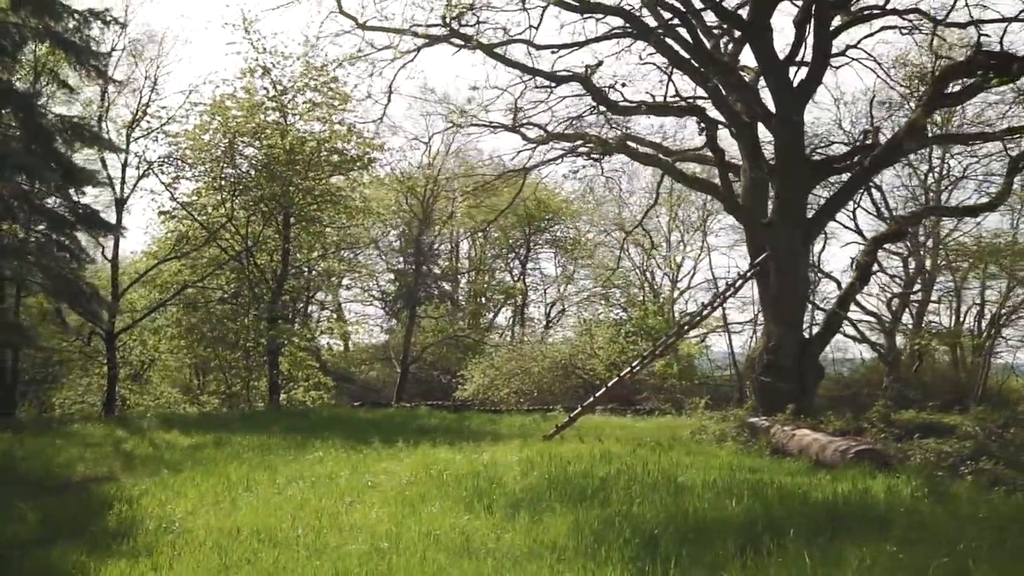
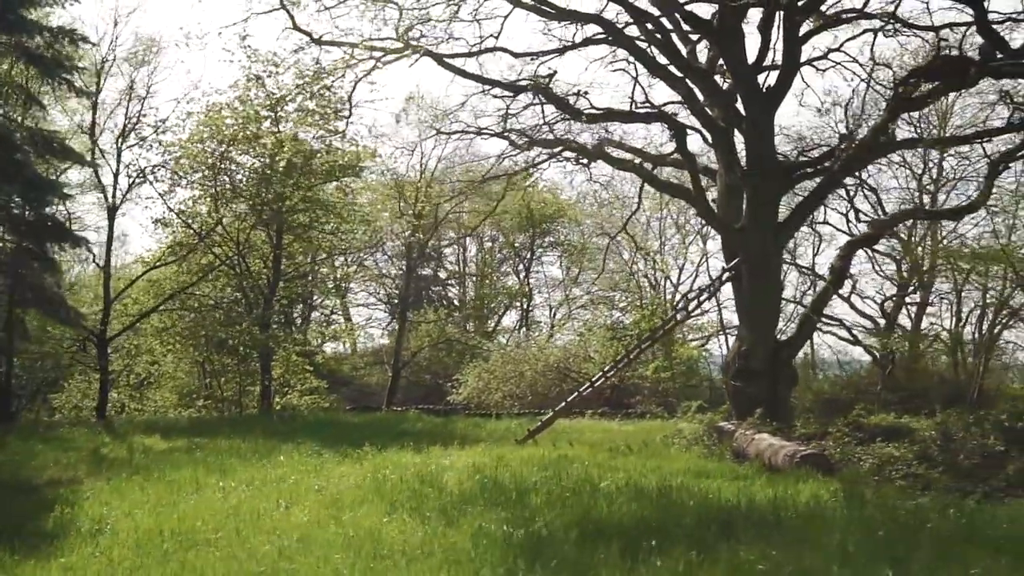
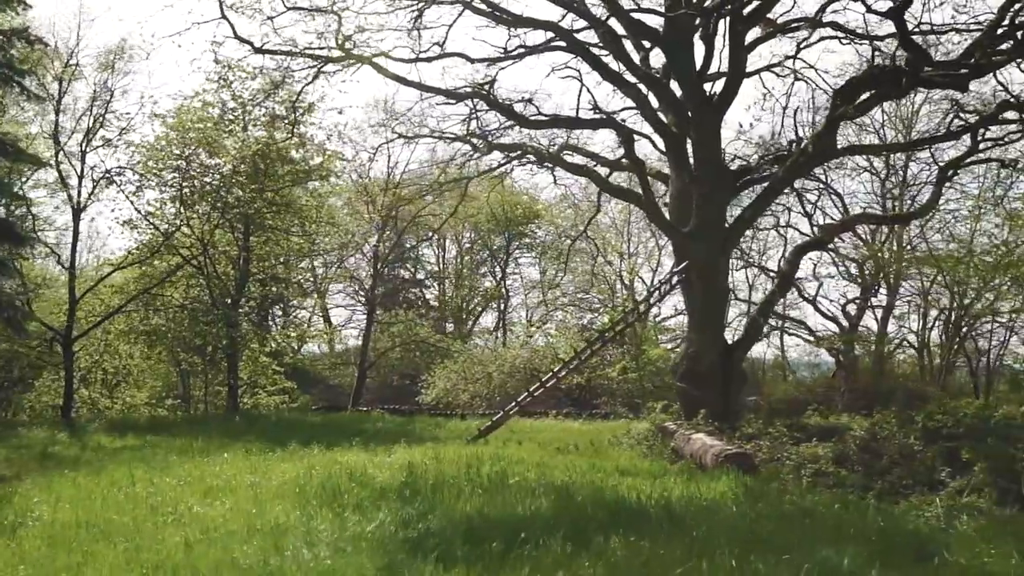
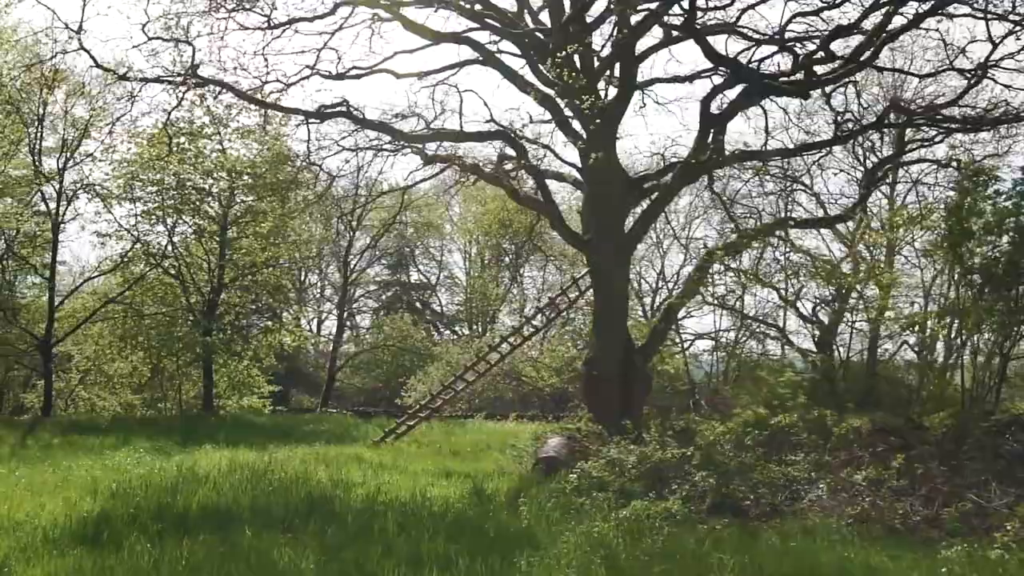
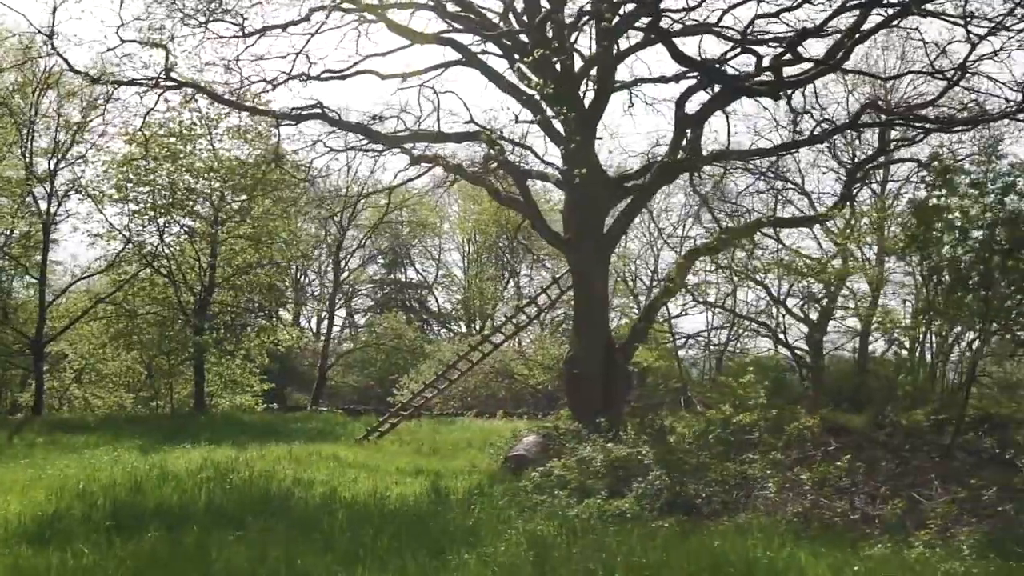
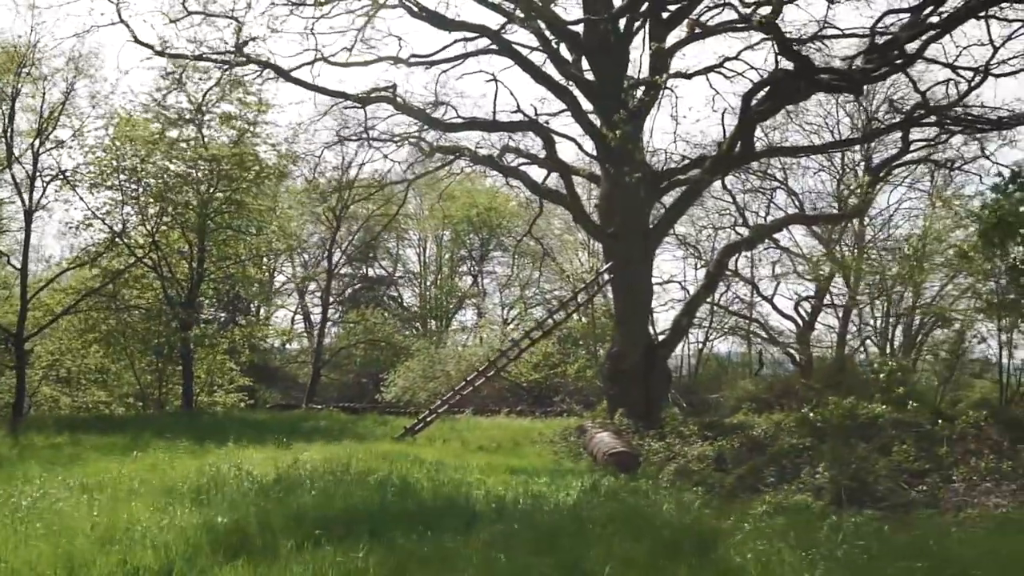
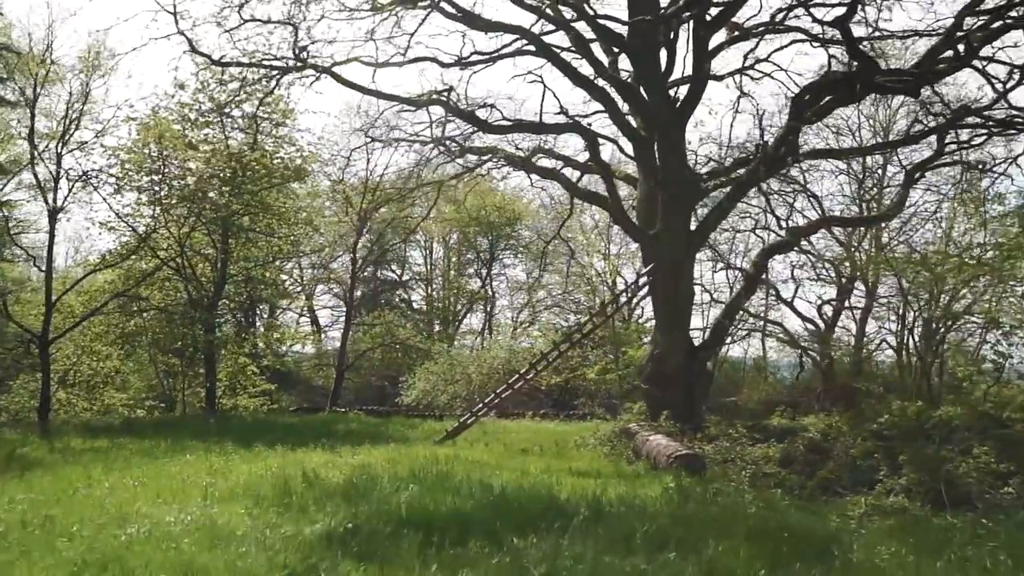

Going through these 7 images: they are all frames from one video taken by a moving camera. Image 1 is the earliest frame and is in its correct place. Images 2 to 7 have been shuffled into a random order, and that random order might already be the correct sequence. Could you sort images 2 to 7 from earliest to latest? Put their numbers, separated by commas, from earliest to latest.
2, 3, 7, 6, 4, 5
